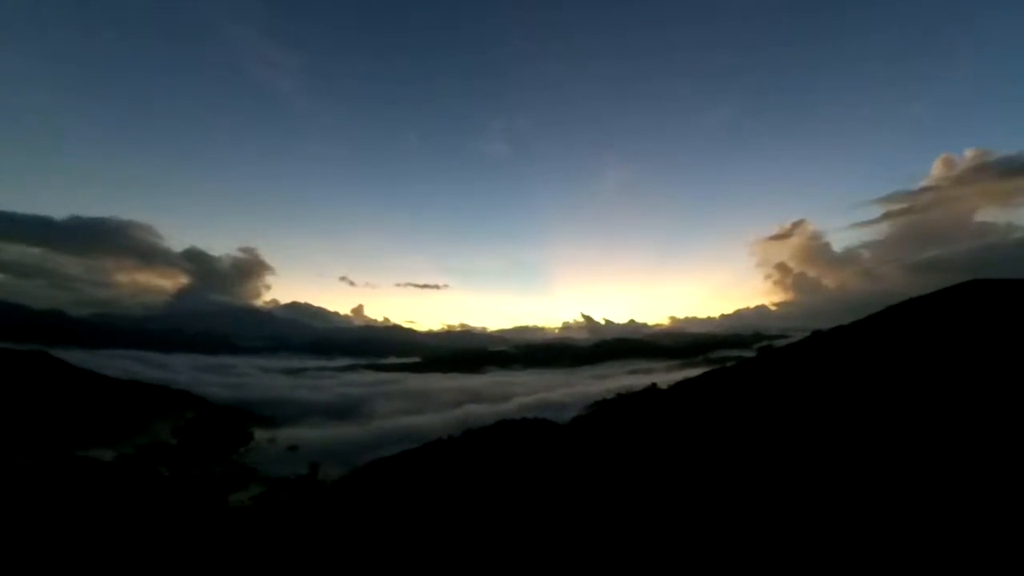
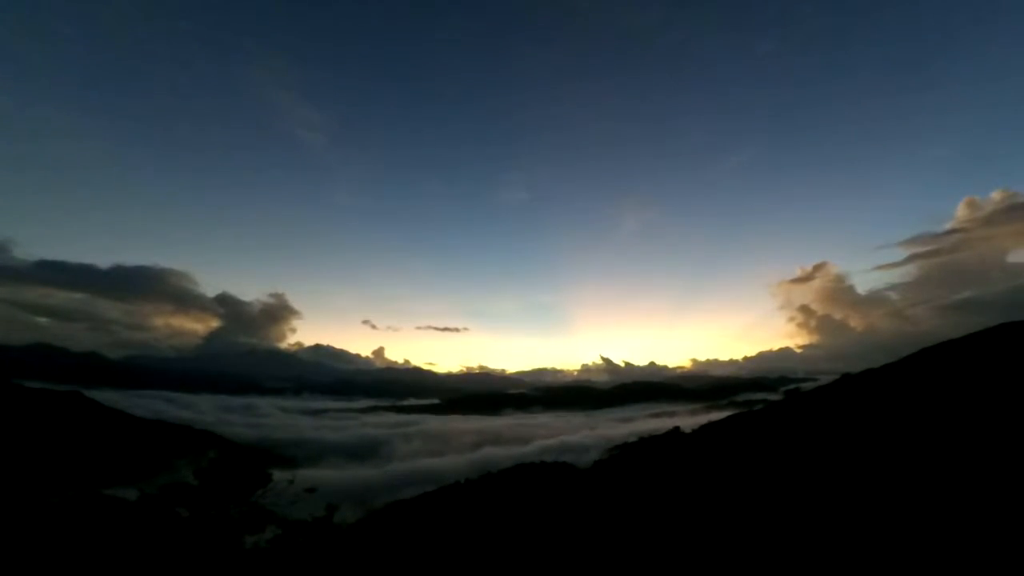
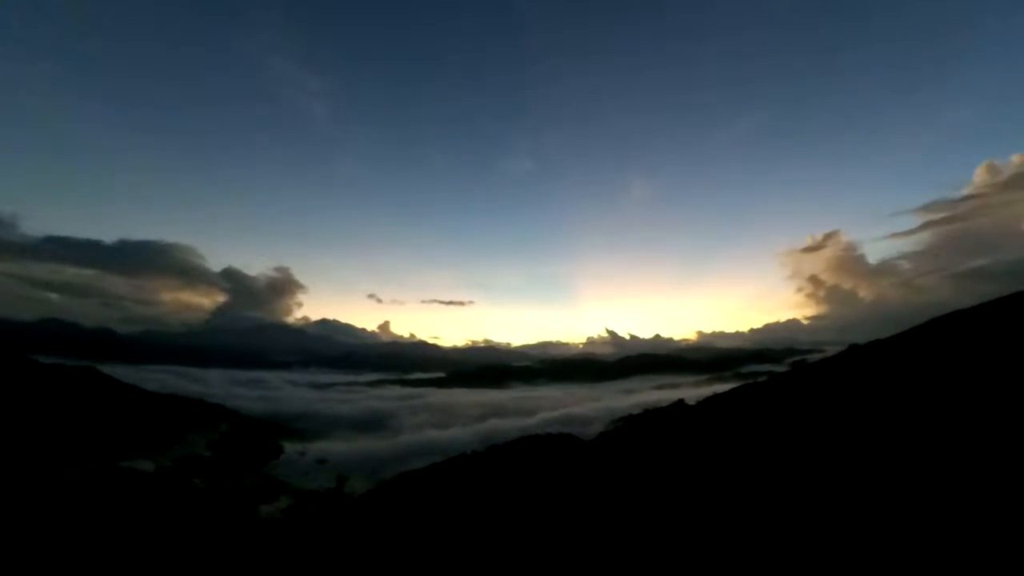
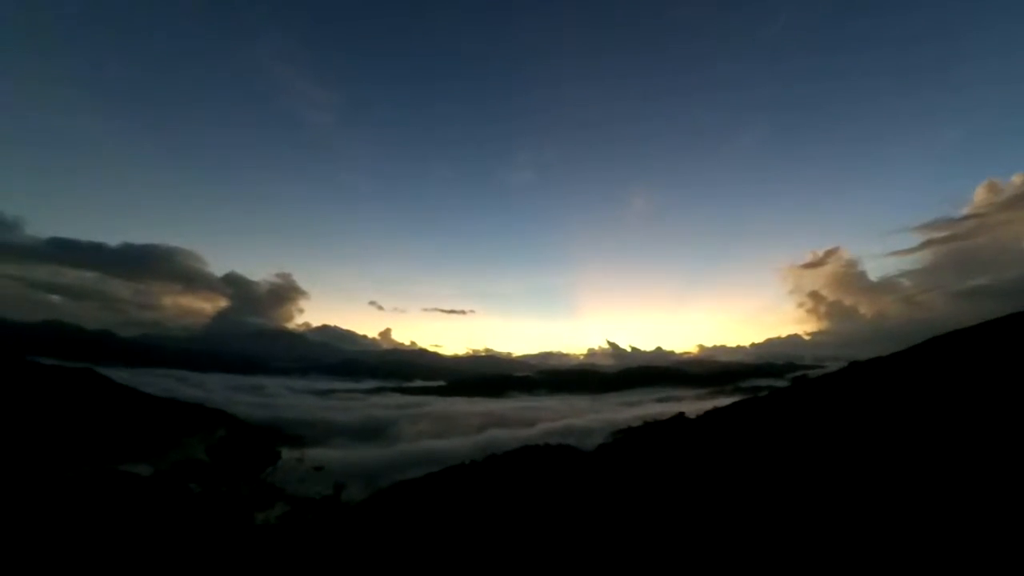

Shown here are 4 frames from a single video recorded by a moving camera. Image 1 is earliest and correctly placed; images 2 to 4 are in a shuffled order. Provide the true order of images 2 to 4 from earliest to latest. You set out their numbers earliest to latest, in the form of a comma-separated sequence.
3, 2, 4
